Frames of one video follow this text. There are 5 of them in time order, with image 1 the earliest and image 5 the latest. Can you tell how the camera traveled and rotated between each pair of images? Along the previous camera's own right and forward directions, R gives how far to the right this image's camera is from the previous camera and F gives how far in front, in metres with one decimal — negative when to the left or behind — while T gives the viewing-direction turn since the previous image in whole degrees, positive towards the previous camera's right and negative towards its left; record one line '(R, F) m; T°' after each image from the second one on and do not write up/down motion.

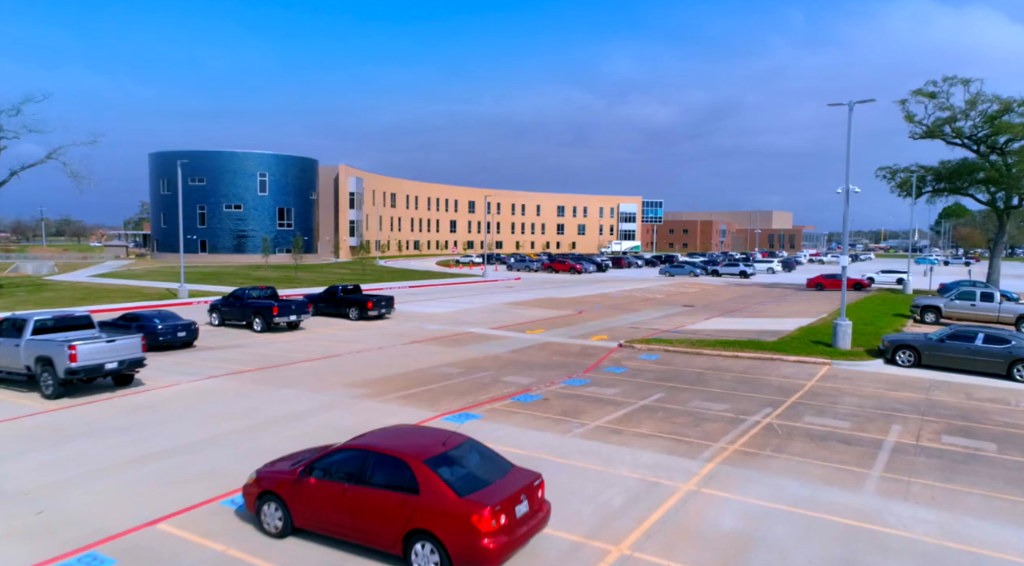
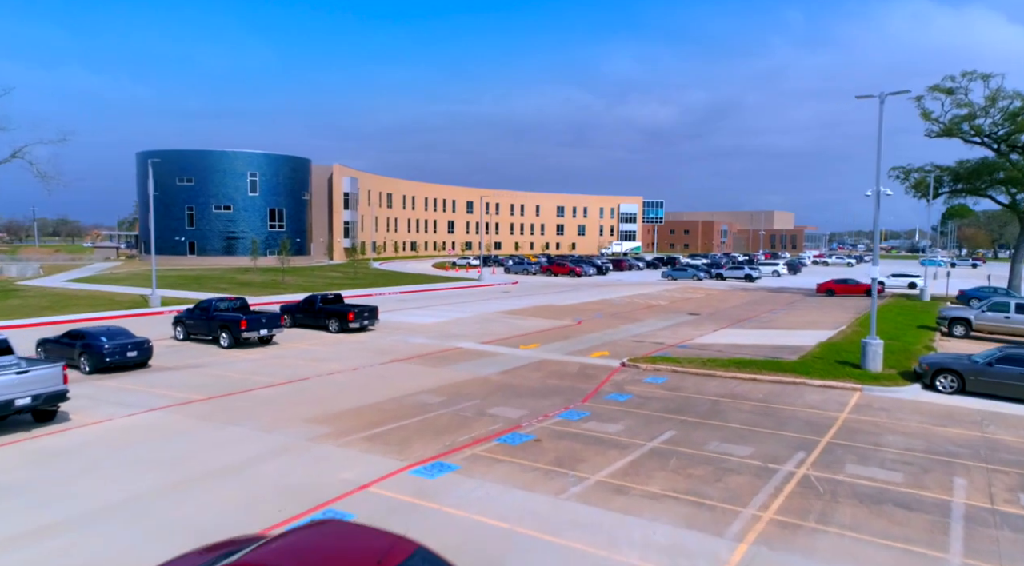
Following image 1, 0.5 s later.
(+0.2, +2.2) m; 0°
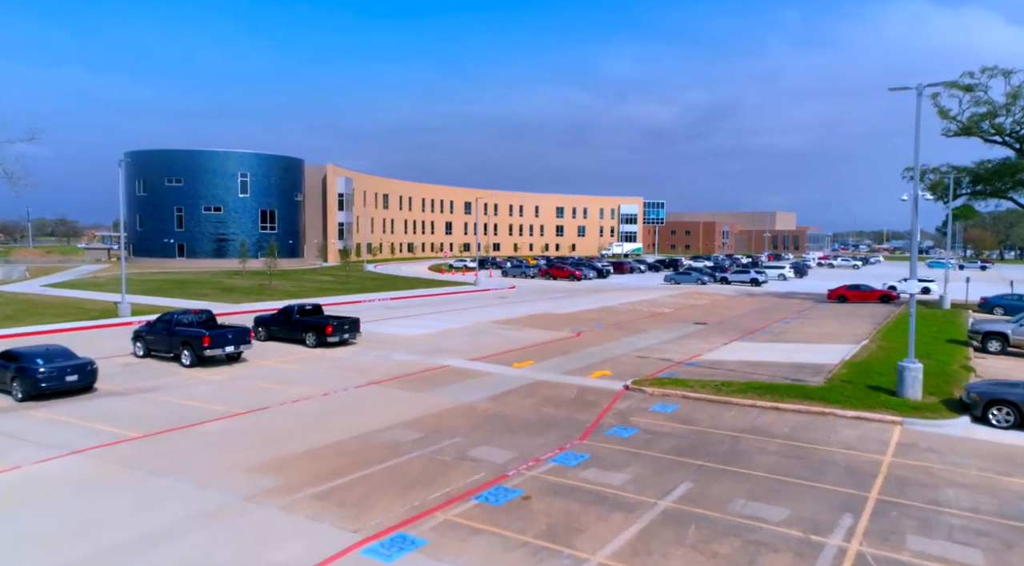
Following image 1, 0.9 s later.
(+0.2, +2.1) m; 0°
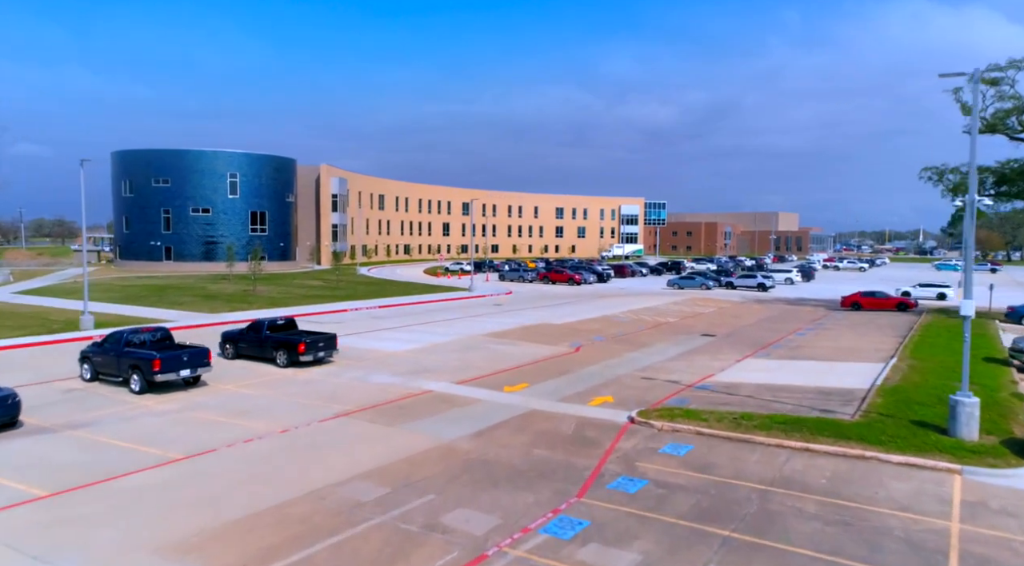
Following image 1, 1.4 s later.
(+0.3, +2.3) m; 0°
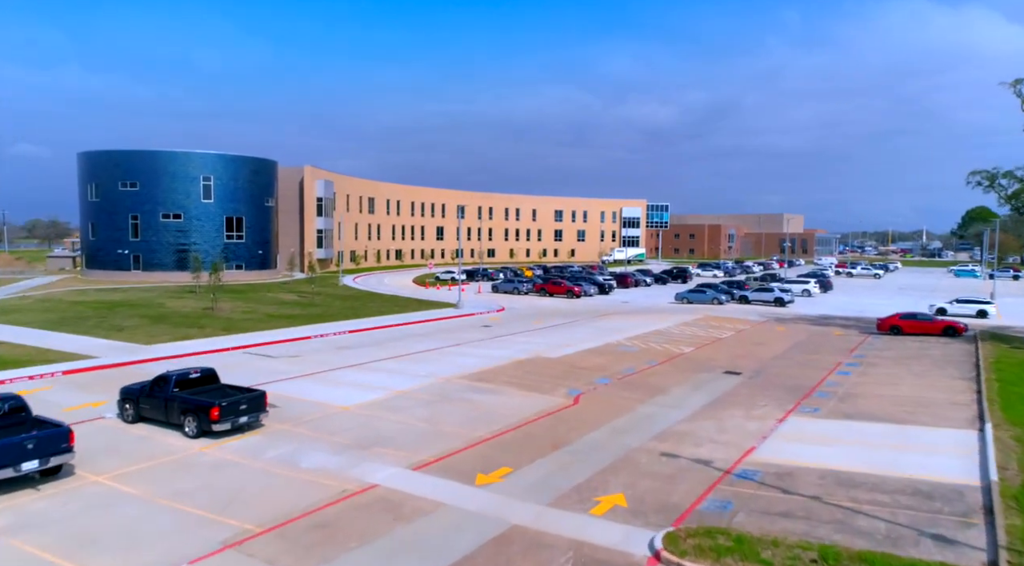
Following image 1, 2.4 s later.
(+0.5, +5.2) m; 0°
